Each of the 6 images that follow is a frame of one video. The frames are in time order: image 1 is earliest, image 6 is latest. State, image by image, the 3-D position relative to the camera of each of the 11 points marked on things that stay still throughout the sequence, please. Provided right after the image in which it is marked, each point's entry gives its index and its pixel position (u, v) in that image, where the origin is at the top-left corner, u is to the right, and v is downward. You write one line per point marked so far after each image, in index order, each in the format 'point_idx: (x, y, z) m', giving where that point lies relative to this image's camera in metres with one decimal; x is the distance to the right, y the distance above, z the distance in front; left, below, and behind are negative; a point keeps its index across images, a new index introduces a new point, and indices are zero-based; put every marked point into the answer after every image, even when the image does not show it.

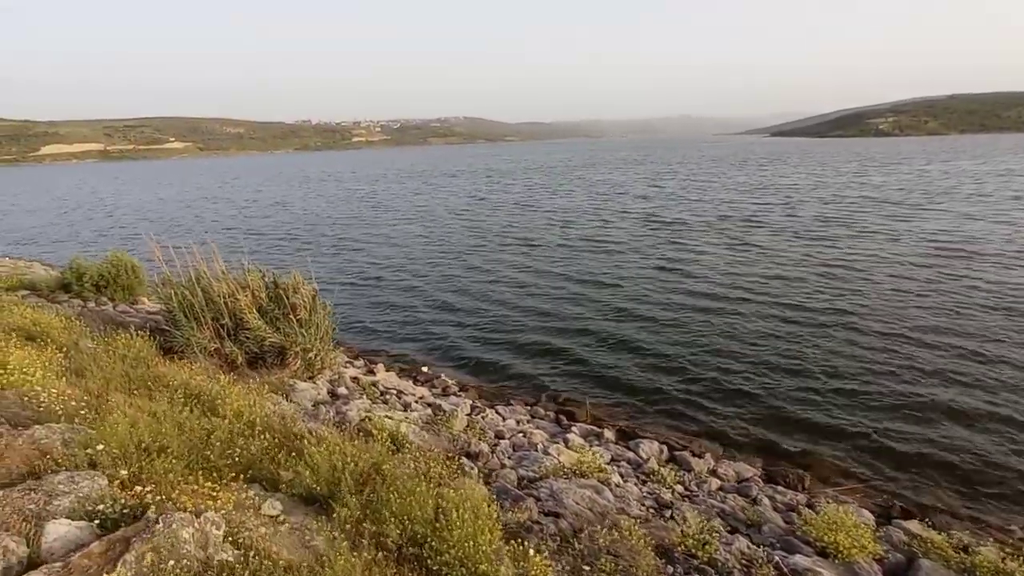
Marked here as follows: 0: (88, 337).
0: (-7.7, -0.9, +10.5) m
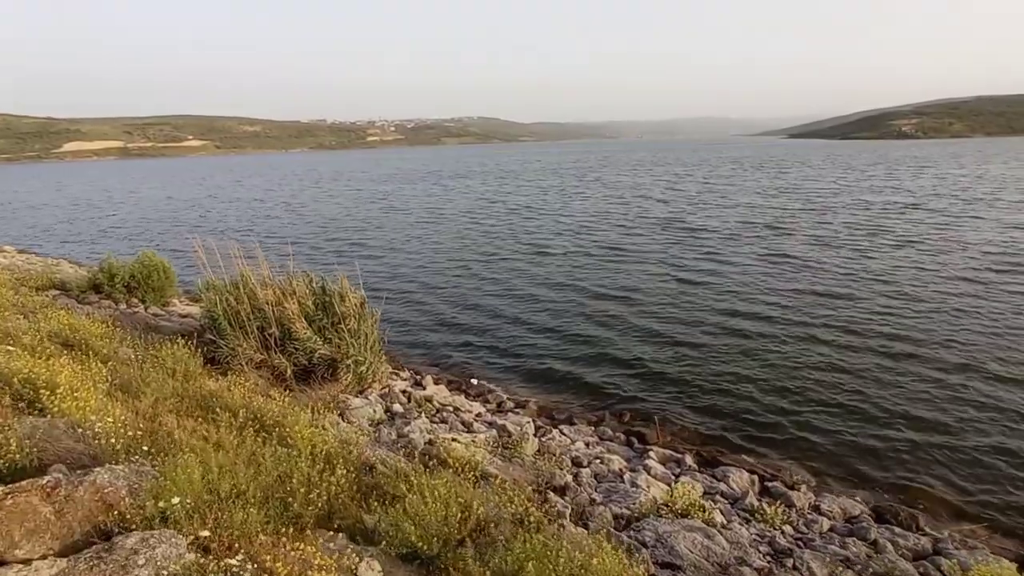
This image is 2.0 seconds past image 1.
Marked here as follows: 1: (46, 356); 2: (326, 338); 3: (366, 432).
0: (-6.5, -1.0, +9.8) m
1: (-6.1, -0.9, +7.6) m
2: (-3.3, -0.9, +10.4) m
3: (-2.1, -2.1, +8.3) m
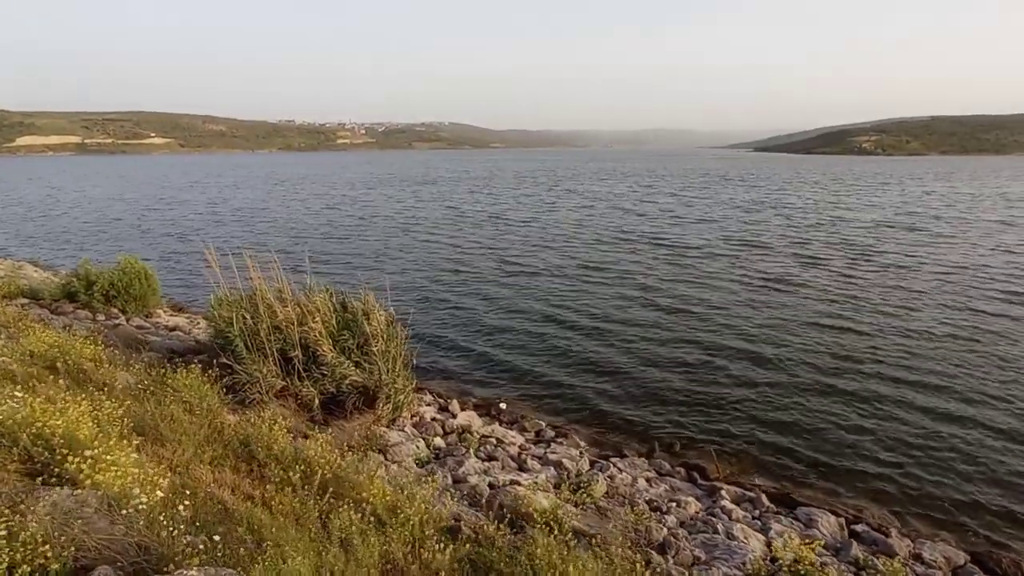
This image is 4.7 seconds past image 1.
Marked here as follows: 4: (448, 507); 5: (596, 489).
0: (-5.6, -1.2, +8.4) m
1: (-5.1, -1.2, +6.2) m
2: (-2.5, -1.2, +9.2) m
3: (-1.1, -2.3, +7.1) m
4: (-0.7, -2.3, +6.0) m
5: (+1.1, -2.7, +7.9) m
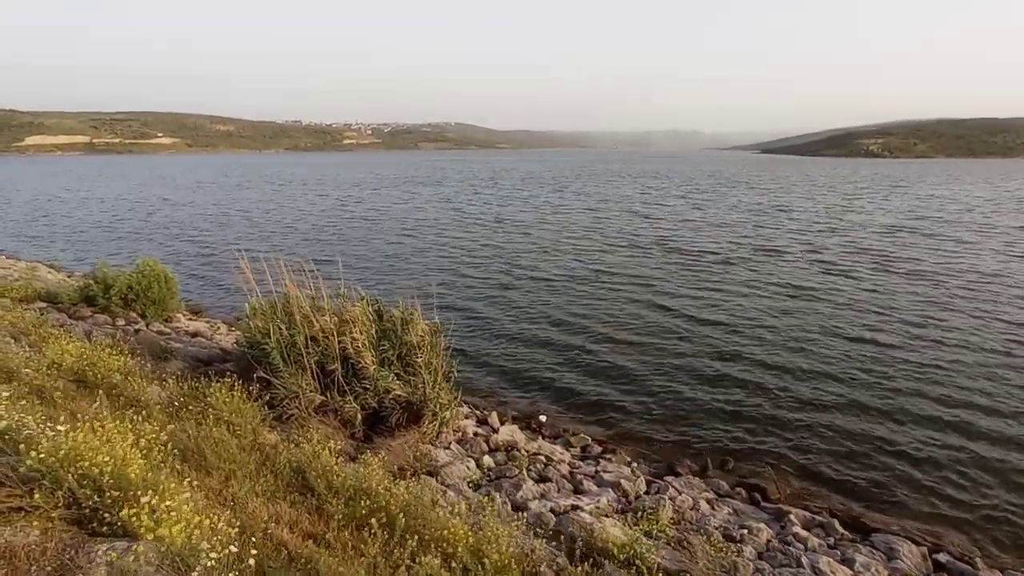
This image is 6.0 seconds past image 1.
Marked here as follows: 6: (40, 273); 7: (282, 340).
0: (-4.8, -1.3, +7.9) m
1: (-4.3, -1.3, +5.7) m
2: (-1.7, -1.3, +8.7) m
3: (-0.3, -2.5, +6.5) m
4: (+0.1, -2.4, +5.4) m
5: (+1.9, -2.9, +7.3) m
6: (-14.7, +0.5, +18.1) m
7: (-3.4, -0.8, +8.5) m
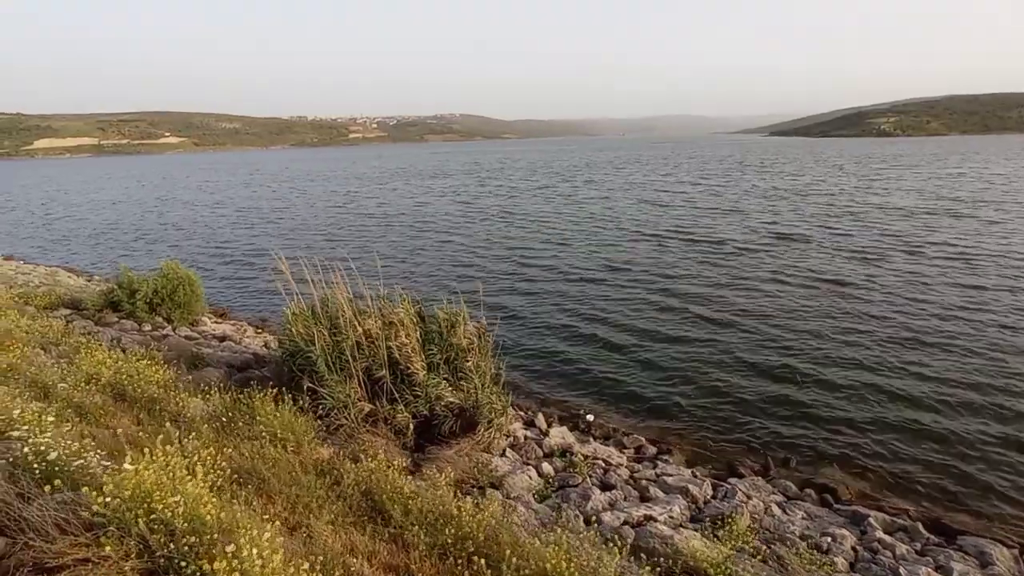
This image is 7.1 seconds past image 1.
0: (-4.0, -1.4, +7.5) m
1: (-3.6, -1.4, +5.3) m
2: (-0.9, -1.3, +8.2) m
3: (+0.5, -2.4, +6.1) m
4: (+0.9, -2.4, +5.0) m
5: (+2.7, -2.8, +6.8) m
6: (-13.9, +0.3, +17.8) m
7: (-2.6, -0.8, +8.1) m
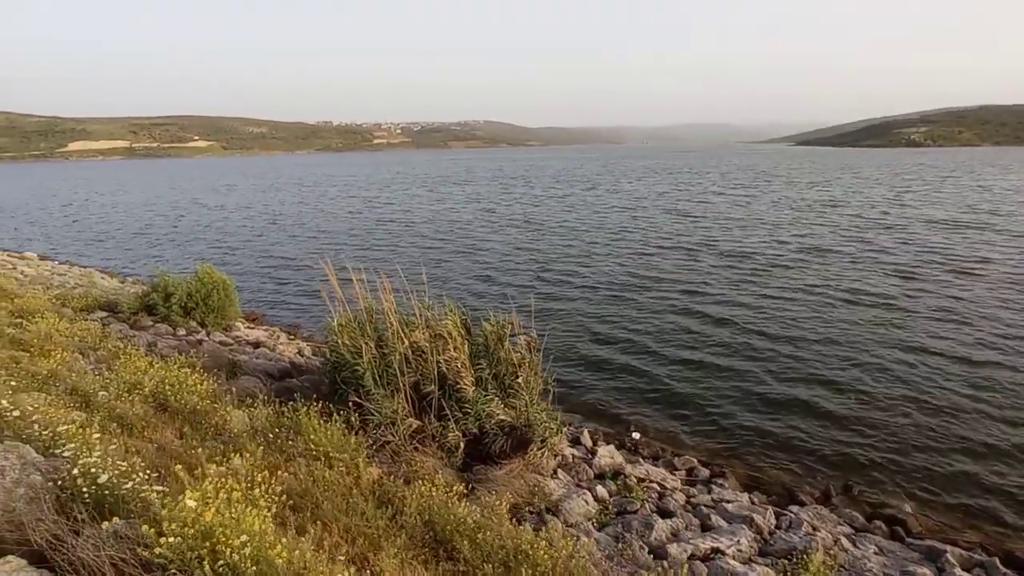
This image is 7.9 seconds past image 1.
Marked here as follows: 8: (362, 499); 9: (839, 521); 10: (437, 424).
0: (-3.3, -1.5, +7.2) m
1: (-3.0, -1.4, +5.0) m
2: (-0.2, -1.5, +7.8) m
3: (+1.1, -2.6, +5.6) m
4: (+1.5, -2.5, +4.5) m
5: (+3.4, -3.0, +6.3) m
6: (-12.8, +0.2, +17.8) m
7: (-1.9, -0.9, +7.8) m
8: (-1.3, -1.8, +5.1) m
9: (+4.6, -3.3, +8.2) m
10: (-1.0, -1.7, +7.4) m
